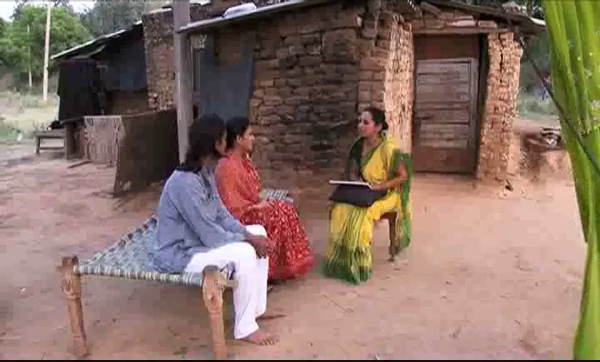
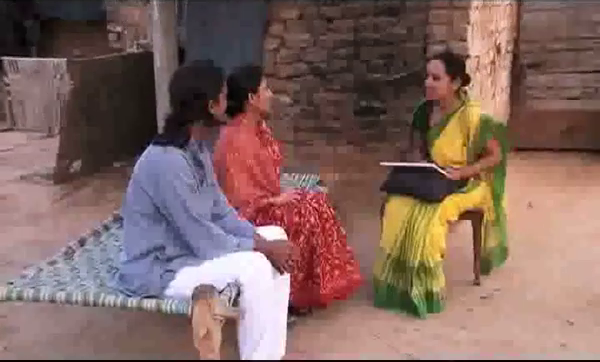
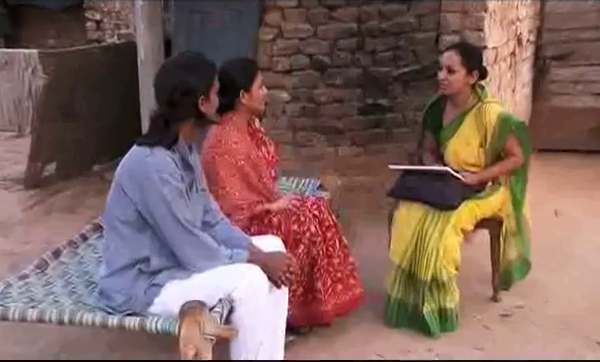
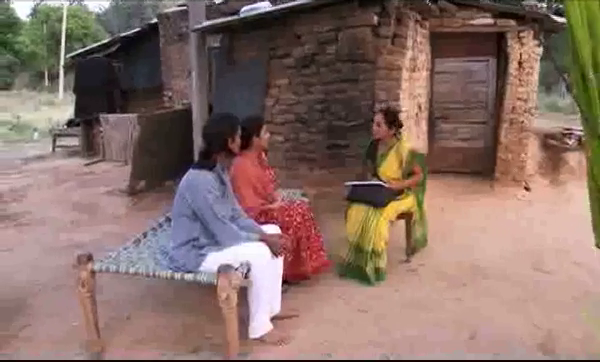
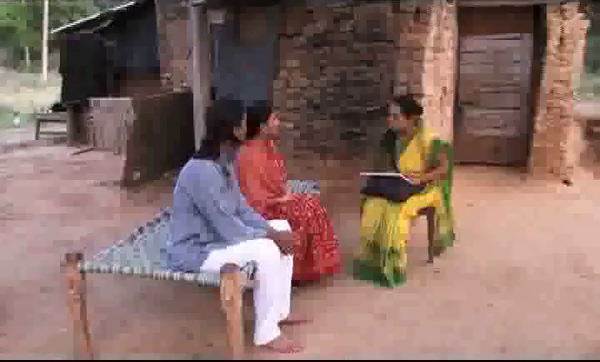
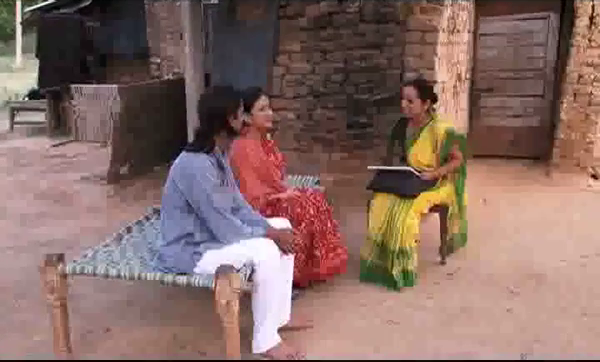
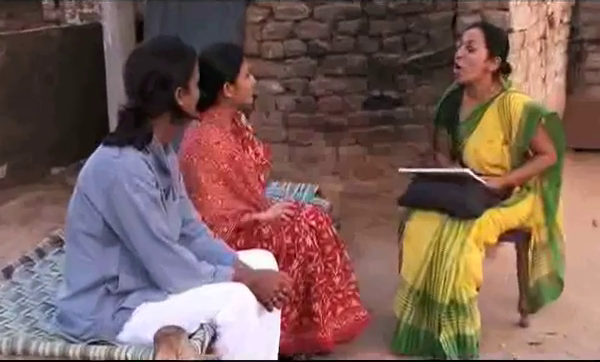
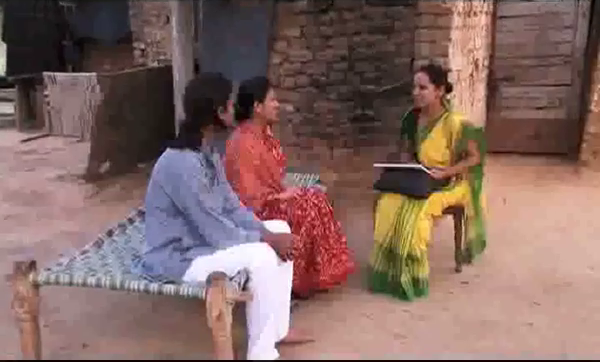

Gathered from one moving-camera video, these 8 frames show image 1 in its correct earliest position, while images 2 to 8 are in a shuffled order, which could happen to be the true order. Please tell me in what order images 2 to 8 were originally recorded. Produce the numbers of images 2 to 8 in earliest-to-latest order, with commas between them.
4, 5, 6, 8, 2, 3, 7
